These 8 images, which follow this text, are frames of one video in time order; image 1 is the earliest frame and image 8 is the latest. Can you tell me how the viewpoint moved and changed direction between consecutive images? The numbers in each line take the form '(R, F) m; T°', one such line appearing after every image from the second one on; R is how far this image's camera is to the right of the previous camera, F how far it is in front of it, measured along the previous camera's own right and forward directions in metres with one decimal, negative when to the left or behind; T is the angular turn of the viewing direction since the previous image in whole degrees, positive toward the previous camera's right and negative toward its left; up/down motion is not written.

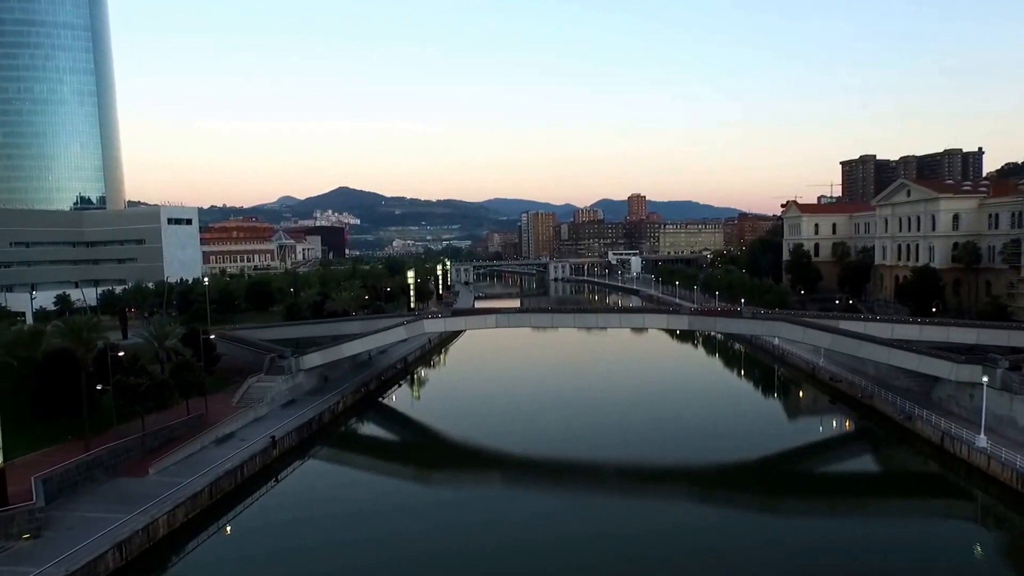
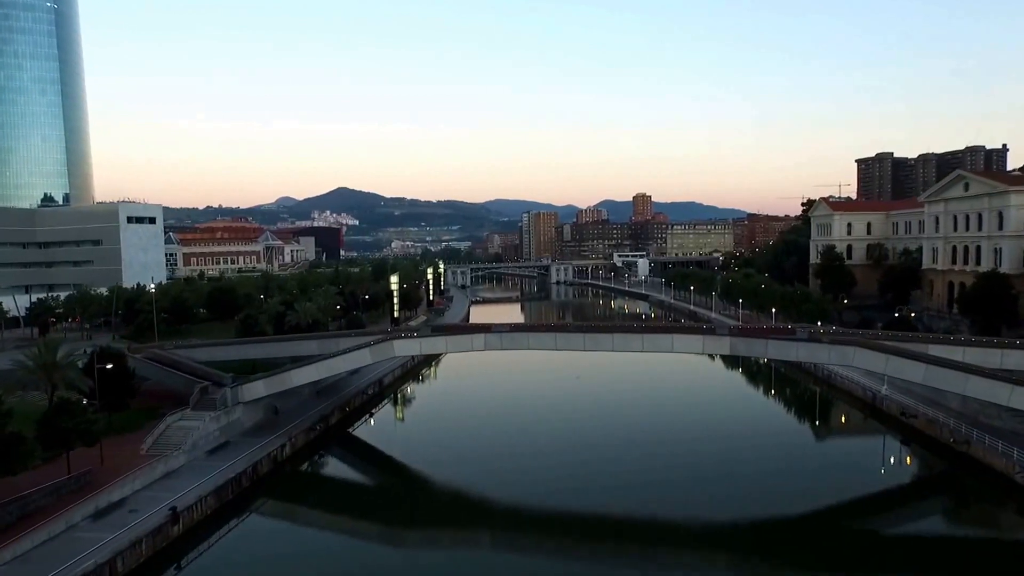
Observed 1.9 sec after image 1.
(+0.4, +7.8) m; 0°
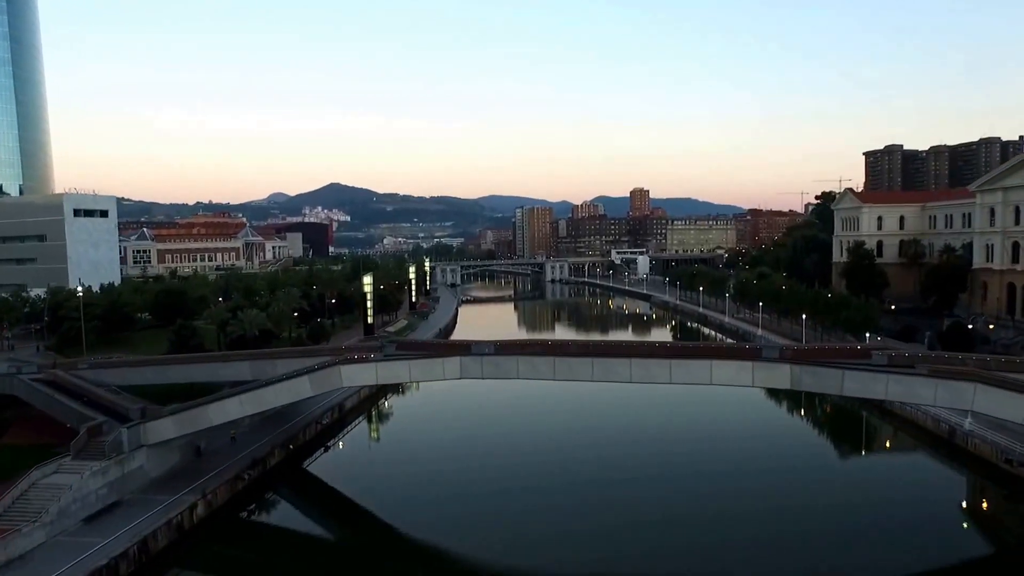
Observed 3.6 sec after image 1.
(+0.3, +7.1) m; 0°
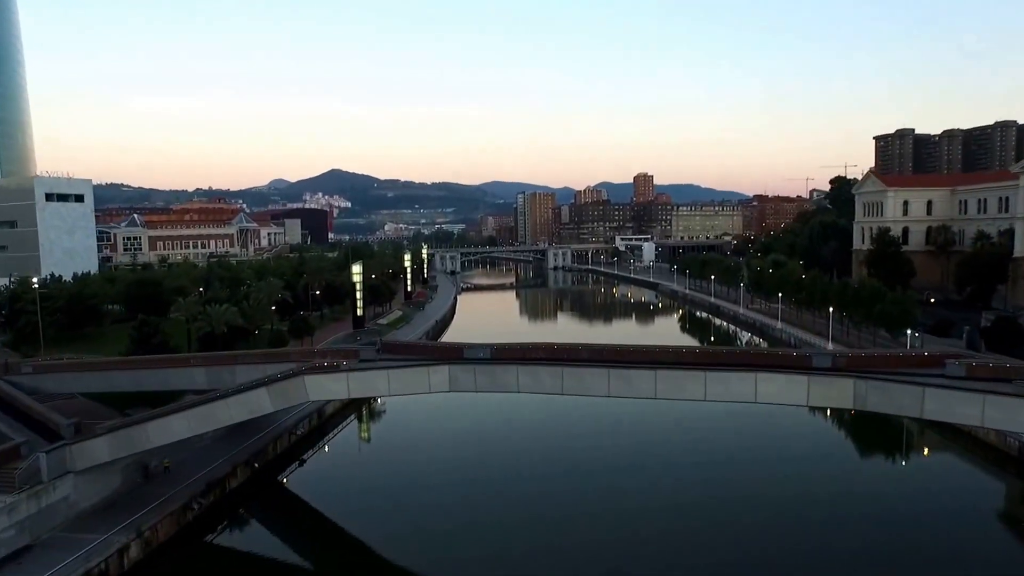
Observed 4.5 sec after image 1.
(+0.1, +3.8) m; 0°
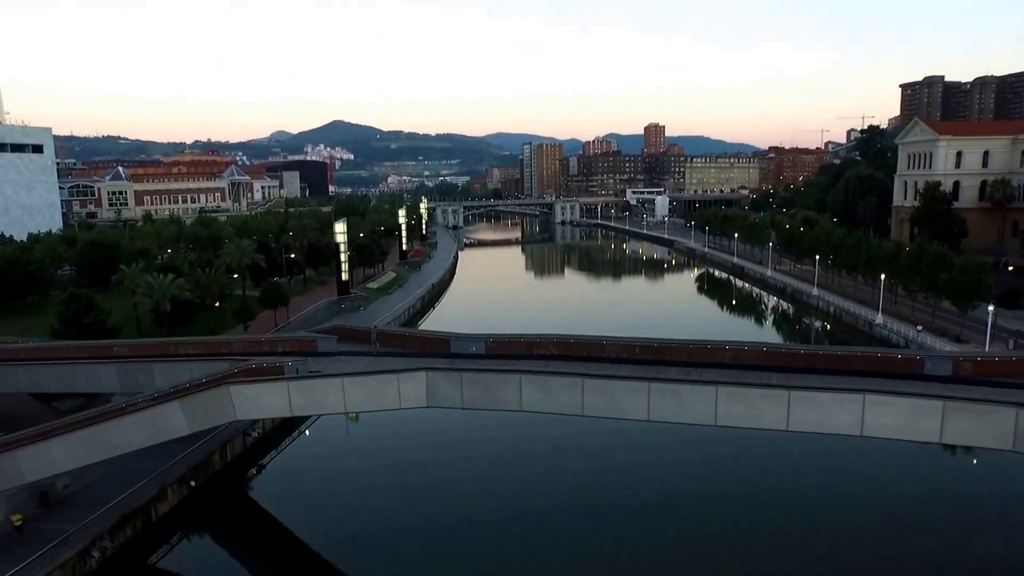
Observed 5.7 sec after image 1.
(+0.1, +5.3) m; 0°
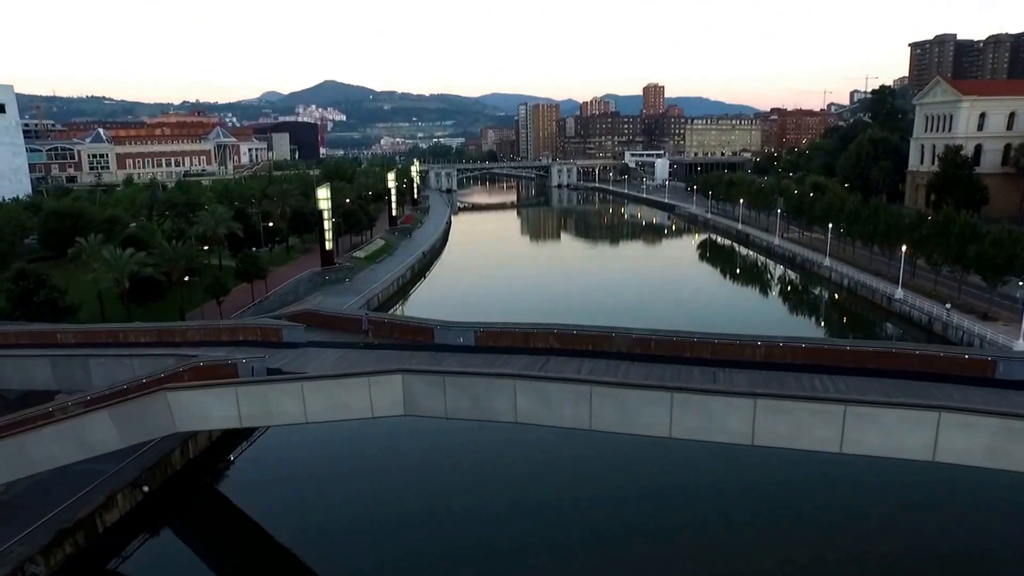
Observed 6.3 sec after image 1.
(+0.1, +2.4) m; 0°
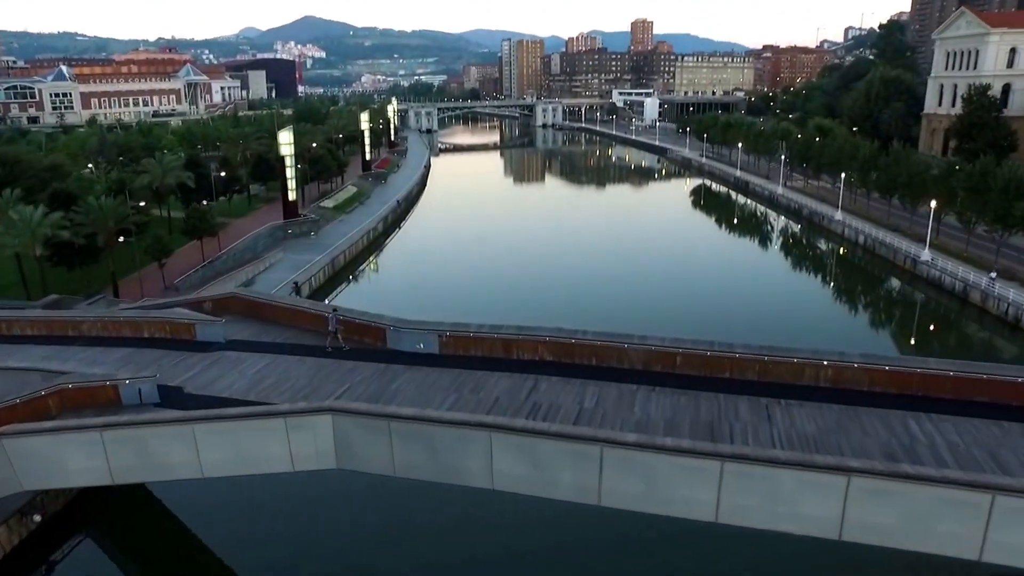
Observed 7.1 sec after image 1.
(+0.1, +3.6) m; +1°
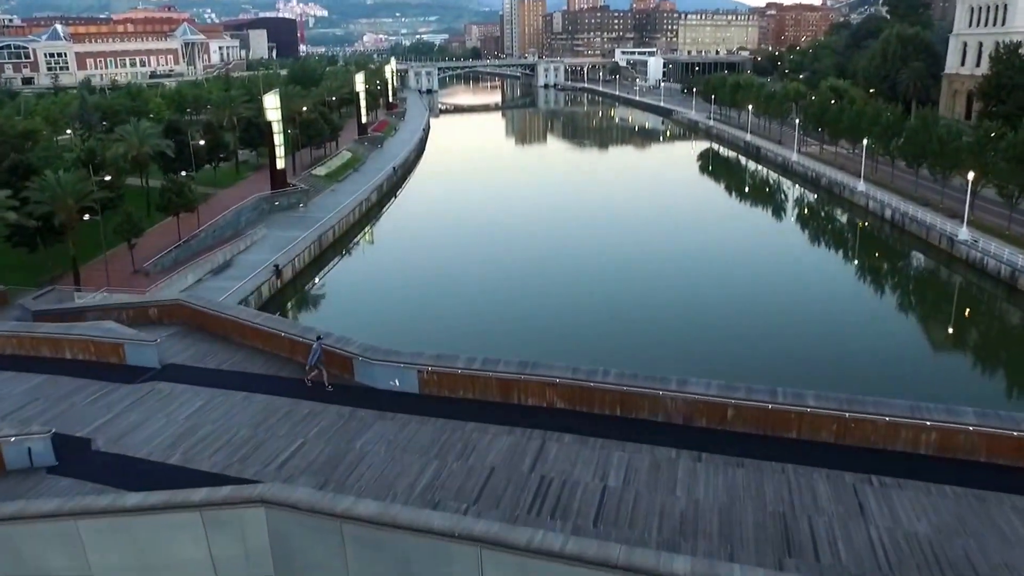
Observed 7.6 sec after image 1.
(0.0, +2.5) m; 0°
